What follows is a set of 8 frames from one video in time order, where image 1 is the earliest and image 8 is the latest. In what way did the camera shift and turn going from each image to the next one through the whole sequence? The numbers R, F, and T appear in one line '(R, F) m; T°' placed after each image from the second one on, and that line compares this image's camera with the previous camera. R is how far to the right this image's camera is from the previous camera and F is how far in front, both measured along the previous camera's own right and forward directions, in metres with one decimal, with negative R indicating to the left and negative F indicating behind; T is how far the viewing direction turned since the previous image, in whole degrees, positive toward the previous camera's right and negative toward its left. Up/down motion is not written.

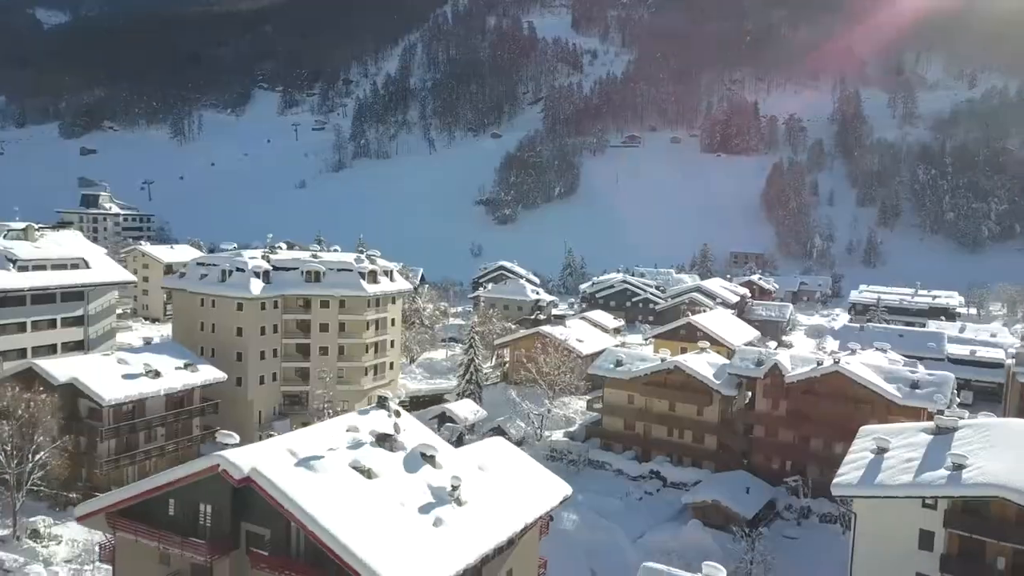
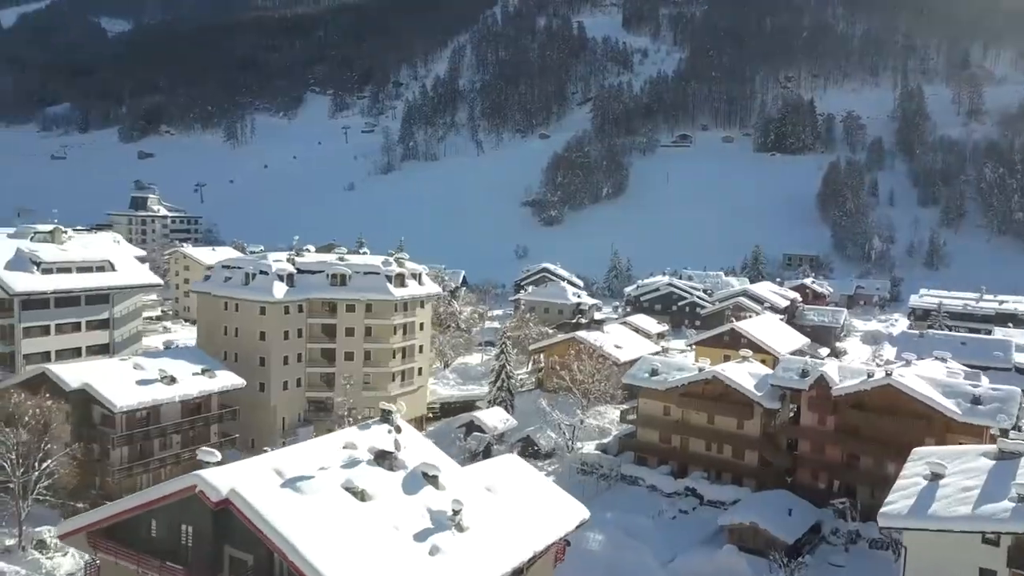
(+1.1, +1.8) m; -4°
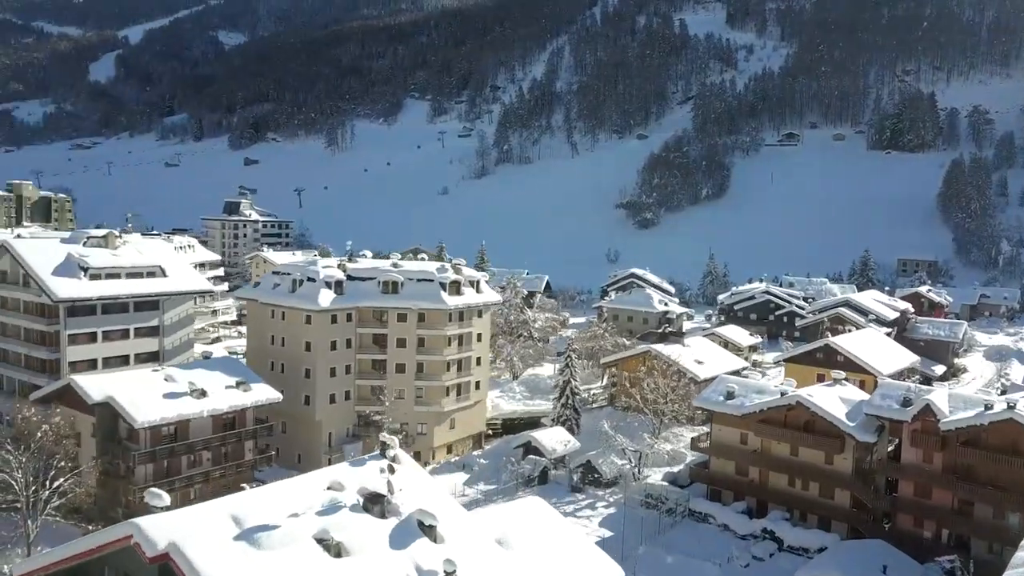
(+1.9, +3.6) m; -7°
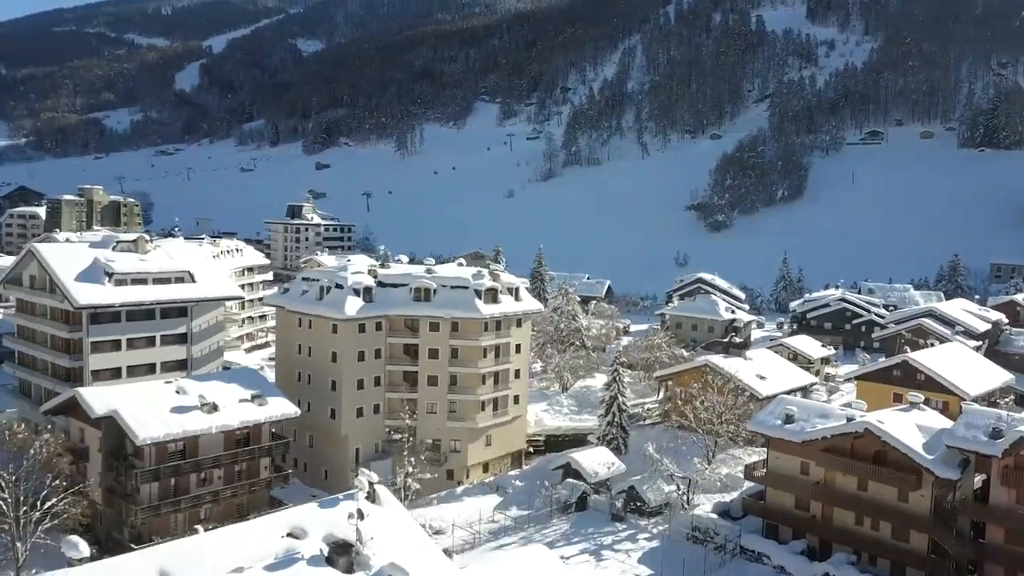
(+1.5, +2.9) m; -5°
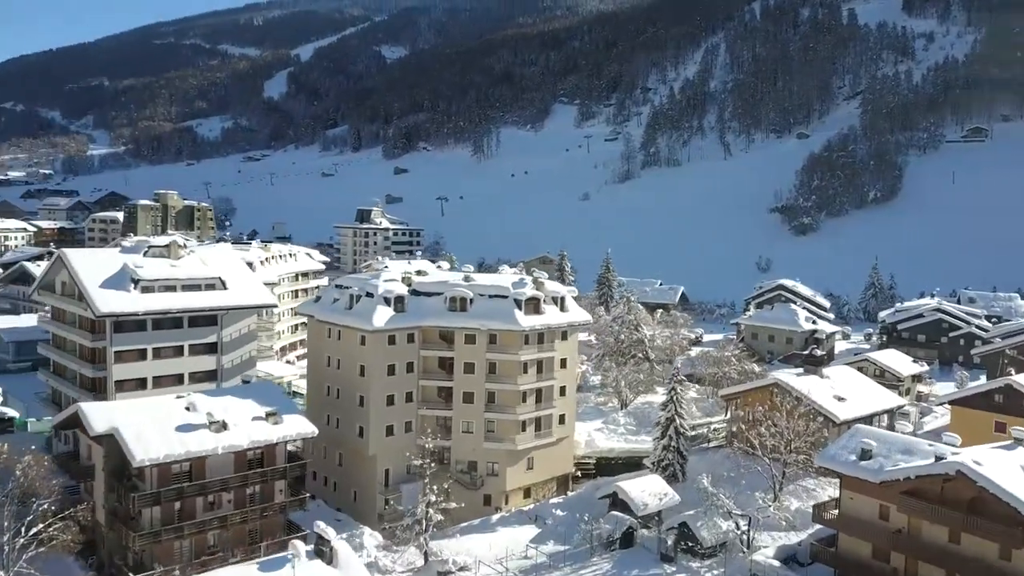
(+1.6, +3.2) m; -6°
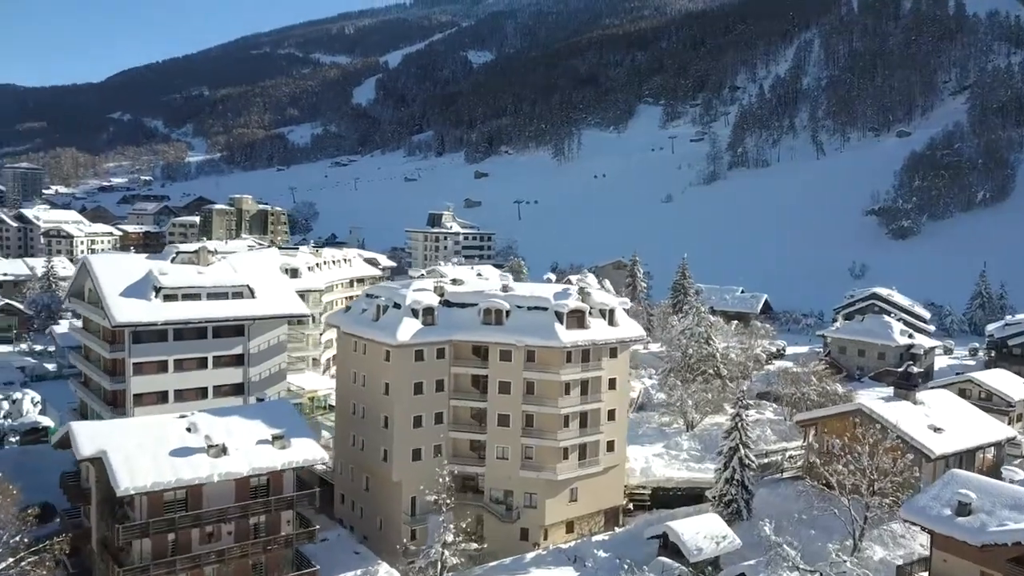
(+1.7, +3.5) m; -6°
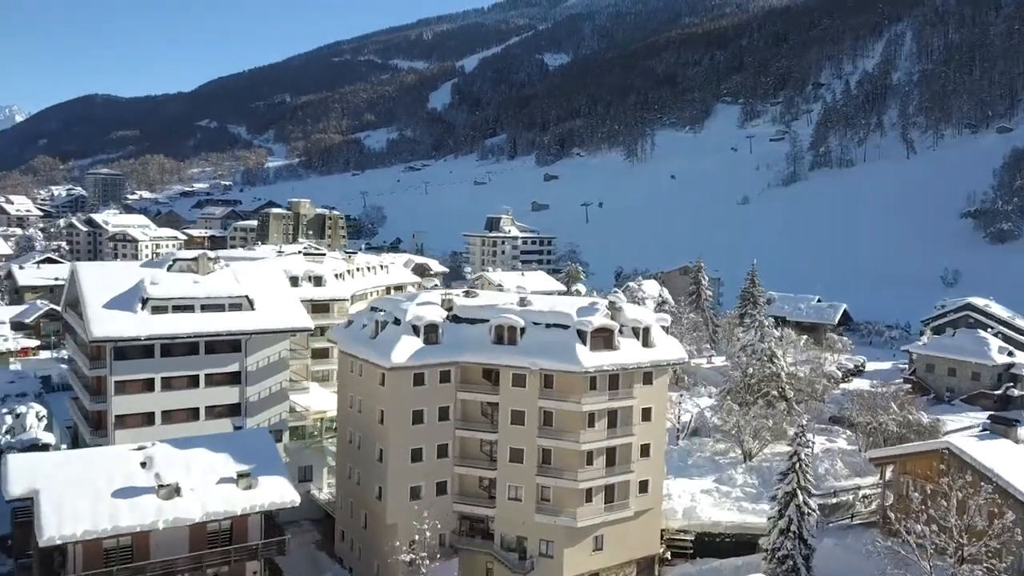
(+2.1, +4.3) m; -5°
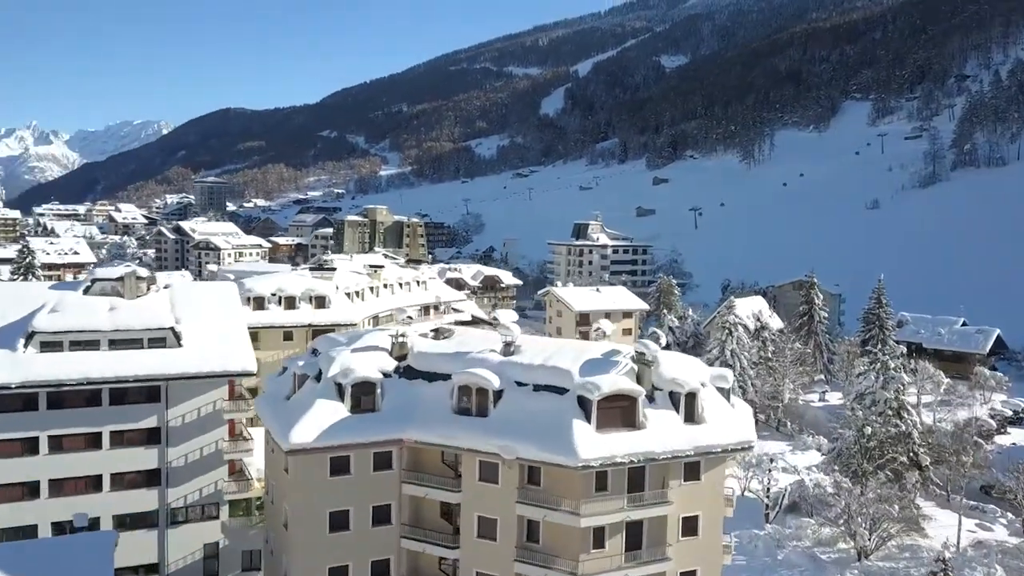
(+3.2, +9.4) m; -8°
